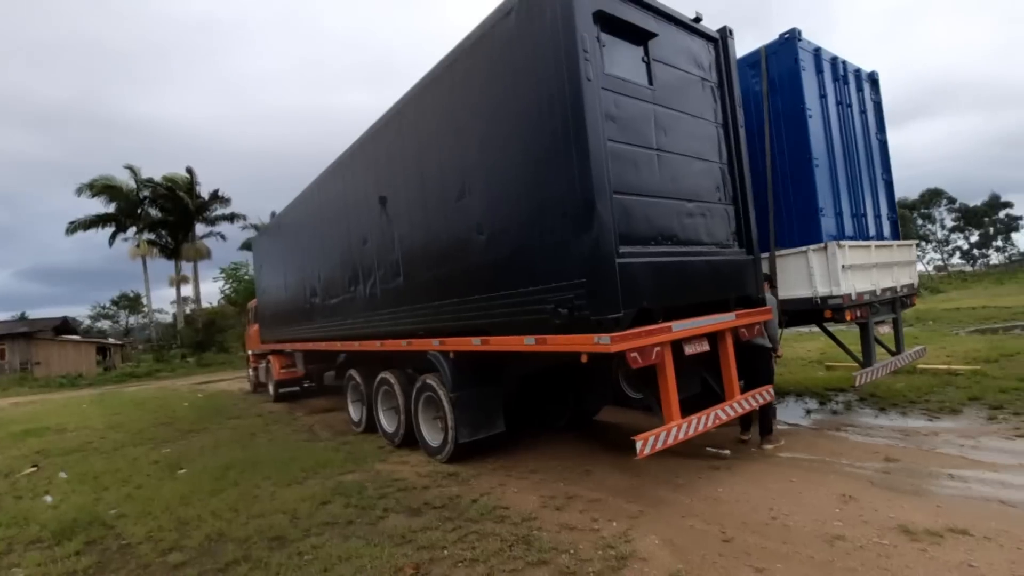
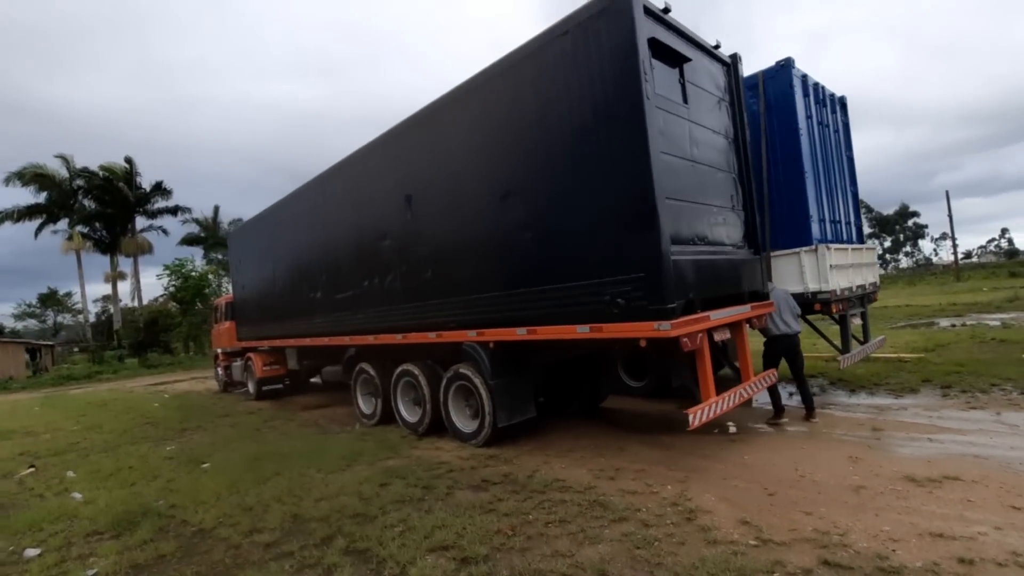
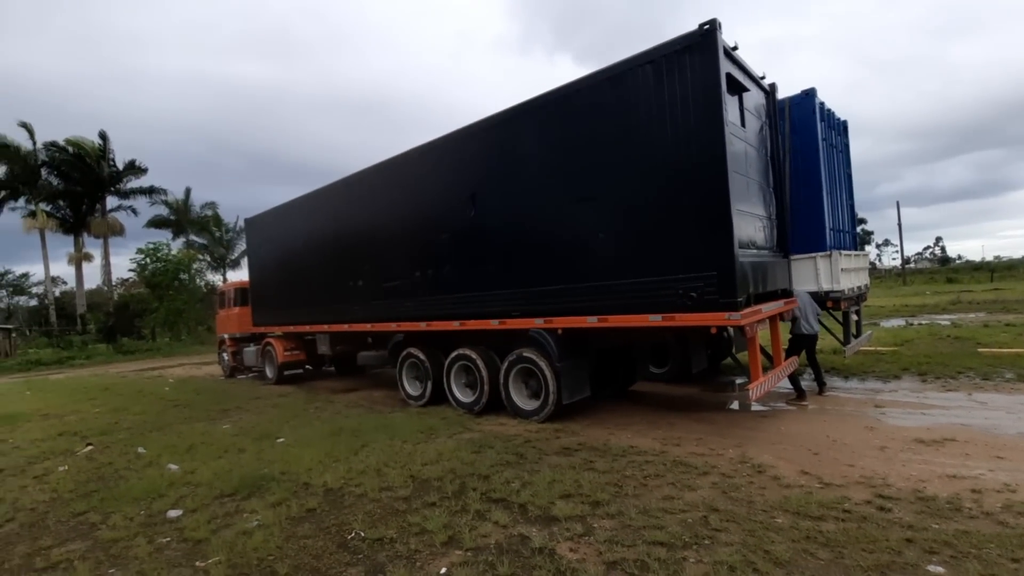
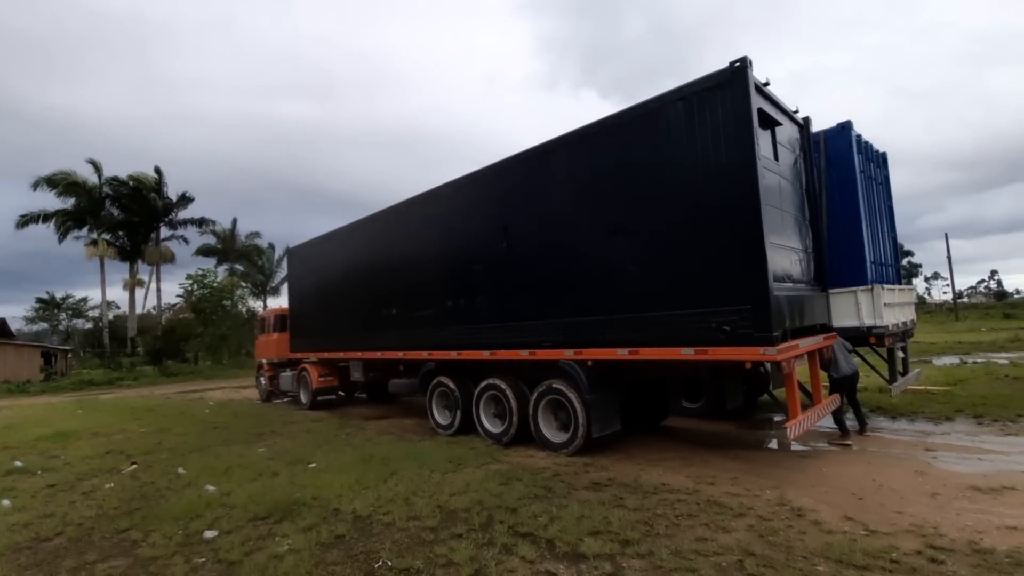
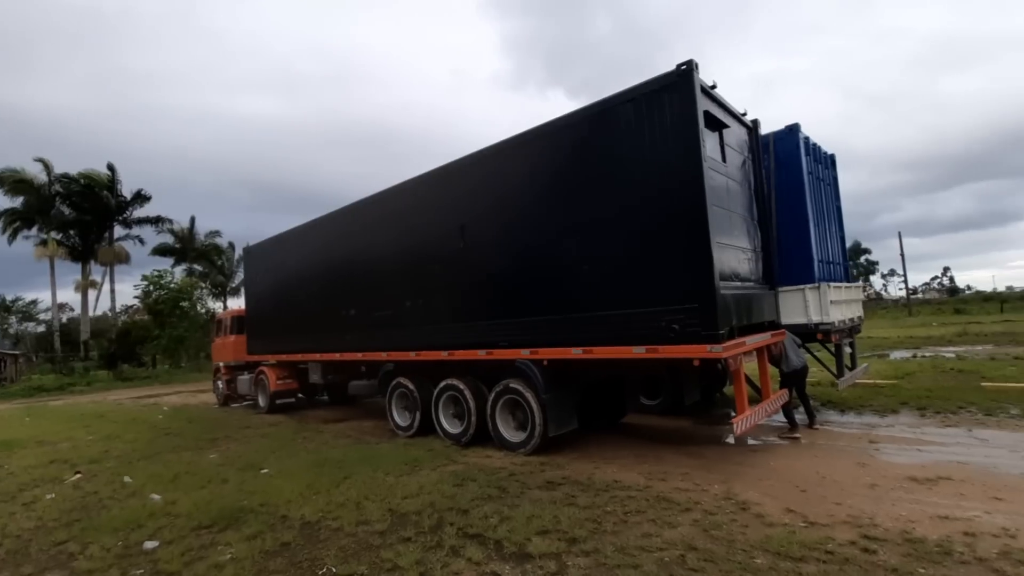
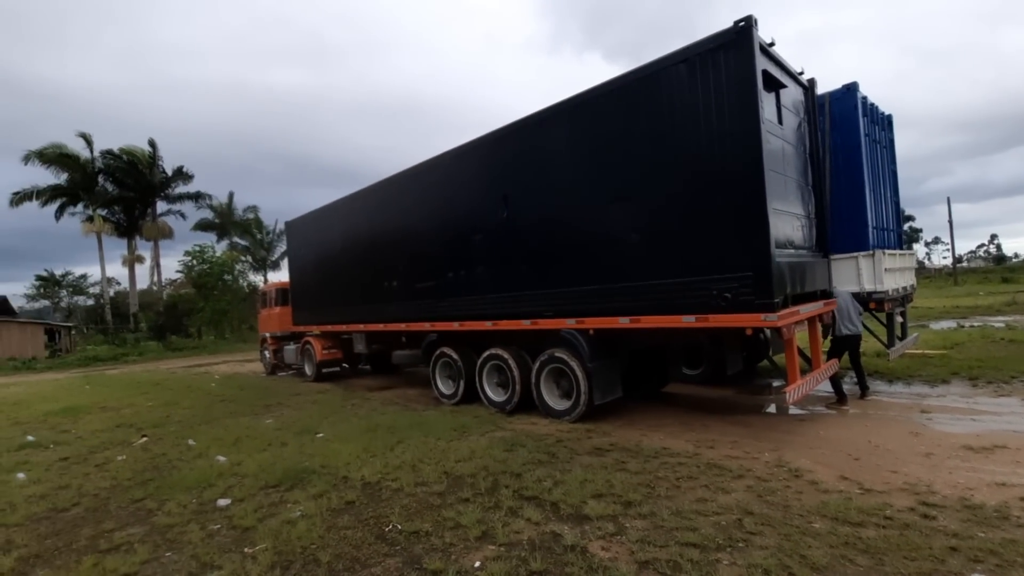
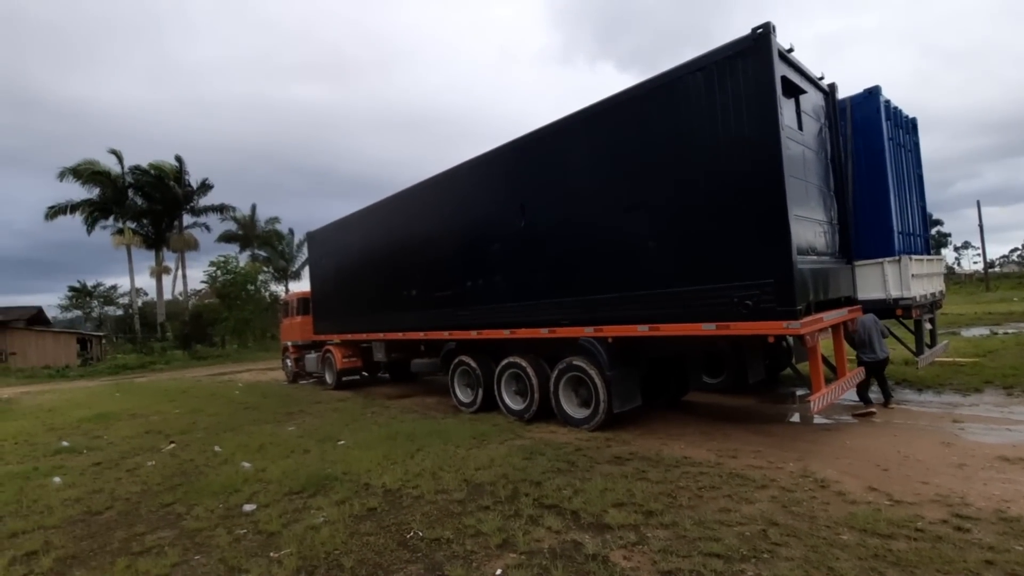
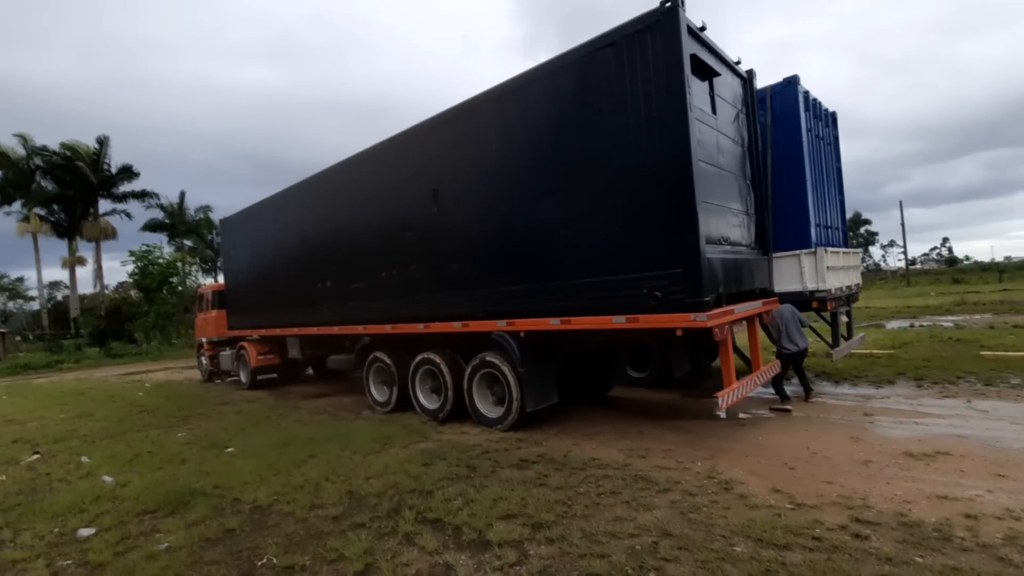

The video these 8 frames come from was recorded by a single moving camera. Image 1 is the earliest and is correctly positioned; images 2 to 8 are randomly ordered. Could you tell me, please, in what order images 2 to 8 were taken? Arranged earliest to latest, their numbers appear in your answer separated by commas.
2, 8, 3, 6, 7, 4, 5
